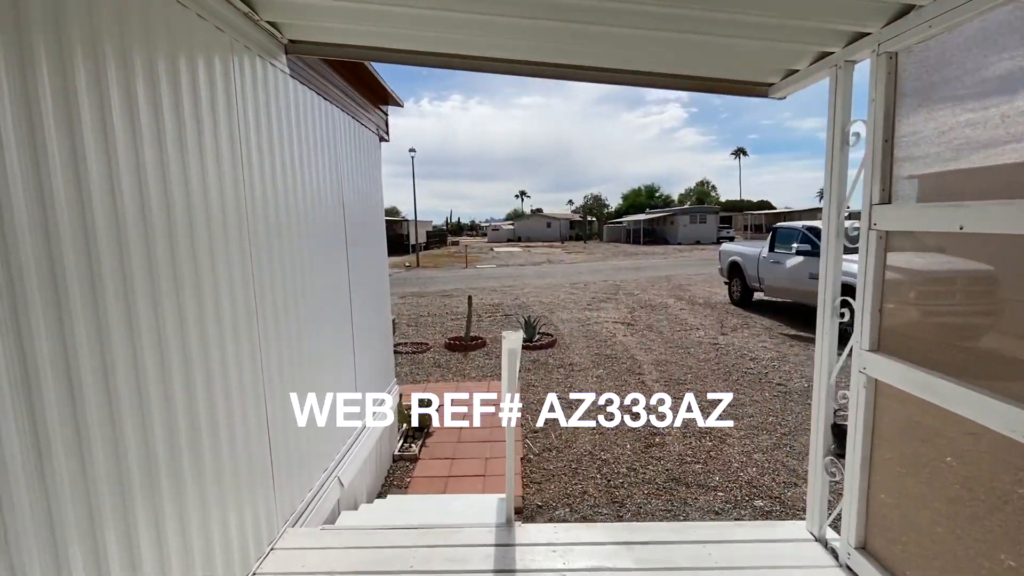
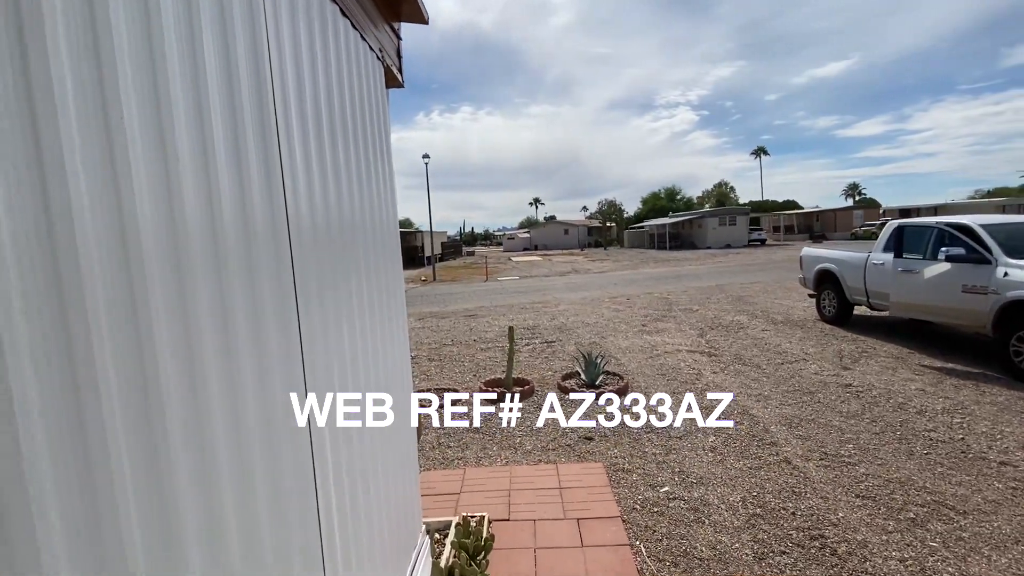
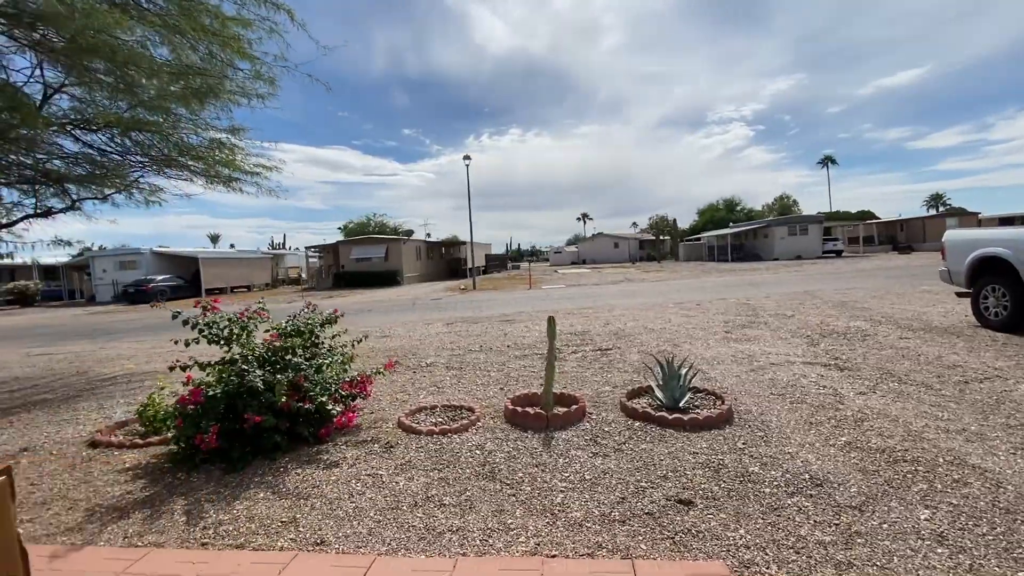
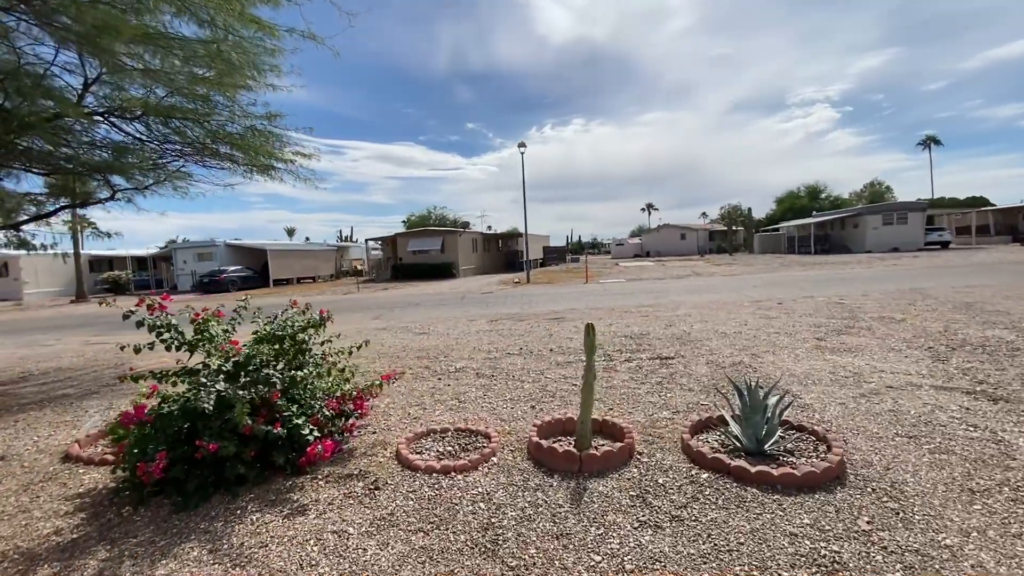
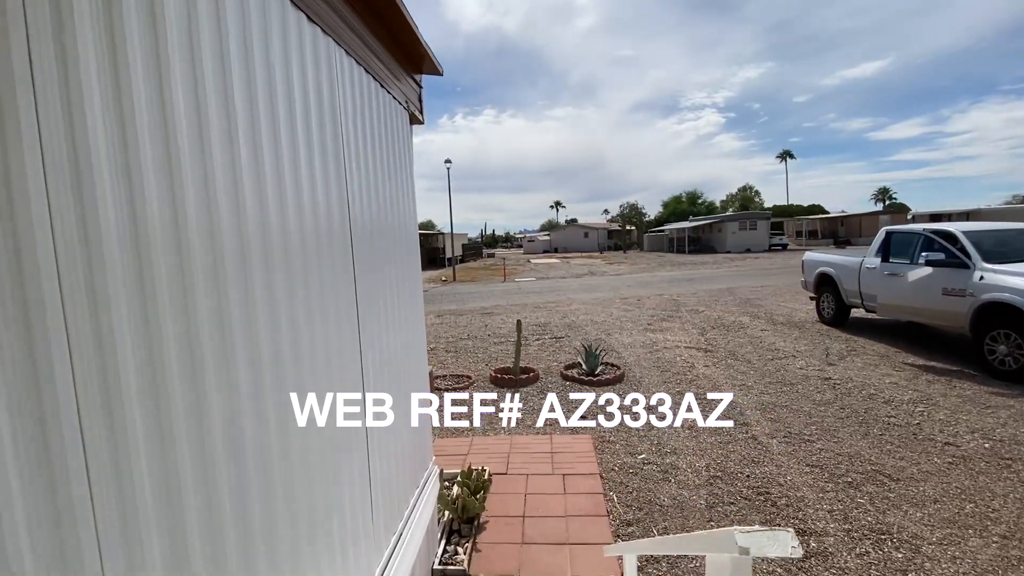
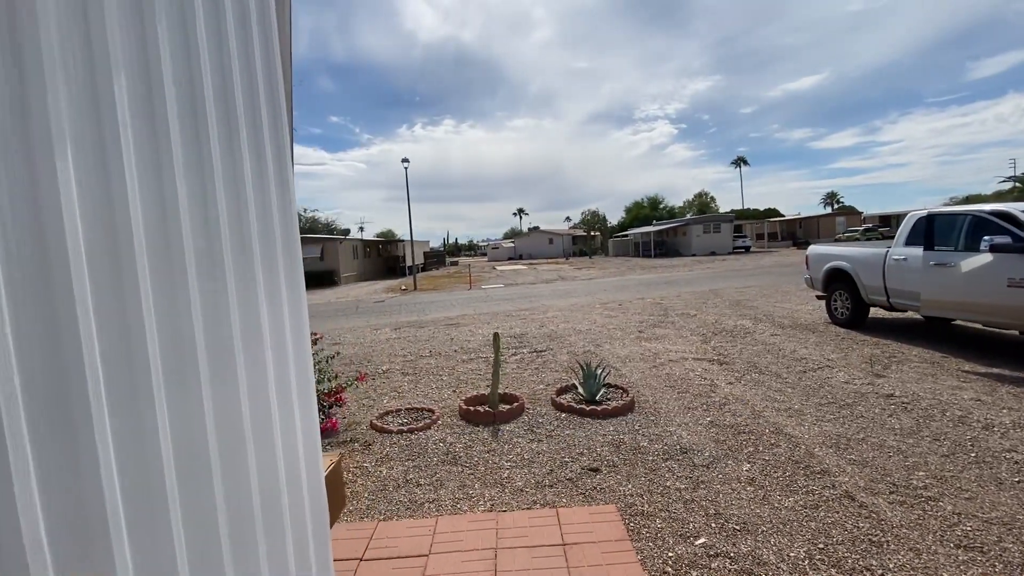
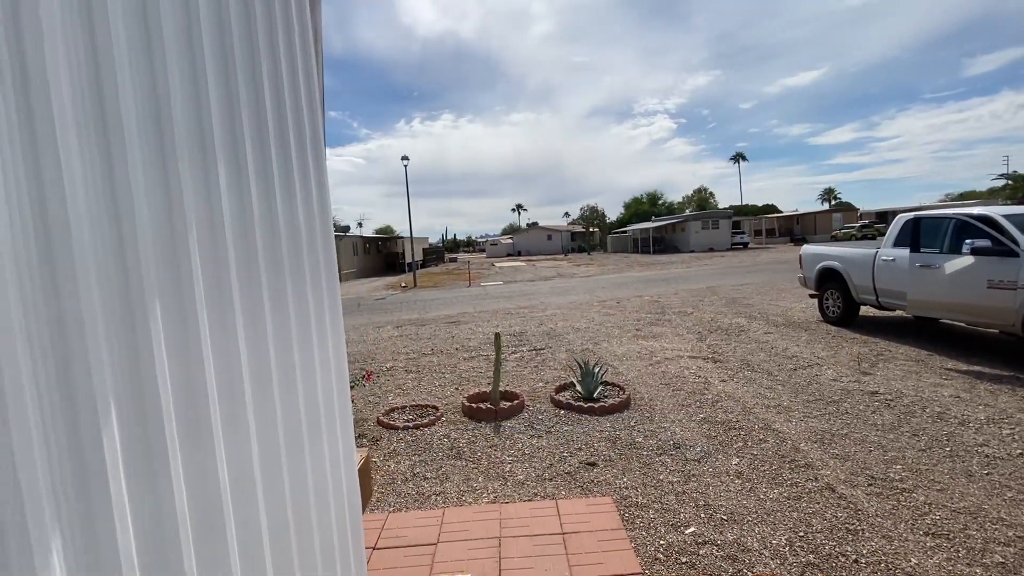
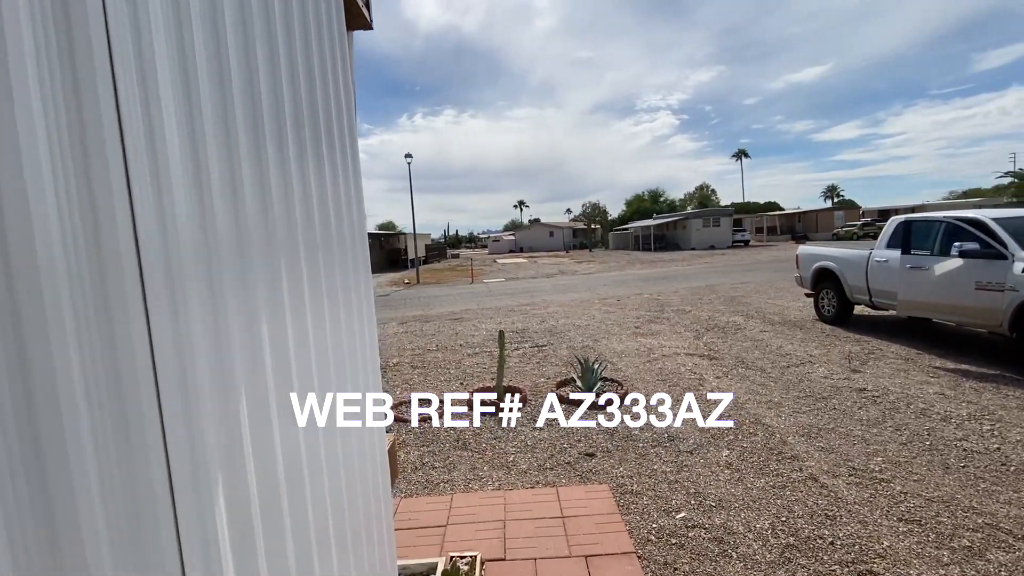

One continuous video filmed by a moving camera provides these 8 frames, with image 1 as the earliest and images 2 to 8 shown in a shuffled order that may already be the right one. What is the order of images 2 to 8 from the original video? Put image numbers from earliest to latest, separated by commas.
5, 2, 8, 7, 6, 3, 4
